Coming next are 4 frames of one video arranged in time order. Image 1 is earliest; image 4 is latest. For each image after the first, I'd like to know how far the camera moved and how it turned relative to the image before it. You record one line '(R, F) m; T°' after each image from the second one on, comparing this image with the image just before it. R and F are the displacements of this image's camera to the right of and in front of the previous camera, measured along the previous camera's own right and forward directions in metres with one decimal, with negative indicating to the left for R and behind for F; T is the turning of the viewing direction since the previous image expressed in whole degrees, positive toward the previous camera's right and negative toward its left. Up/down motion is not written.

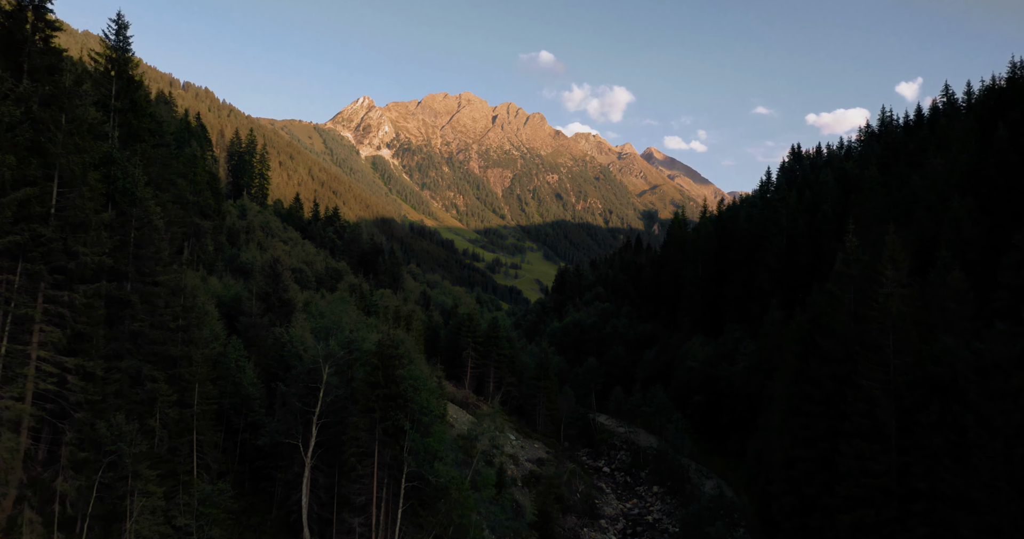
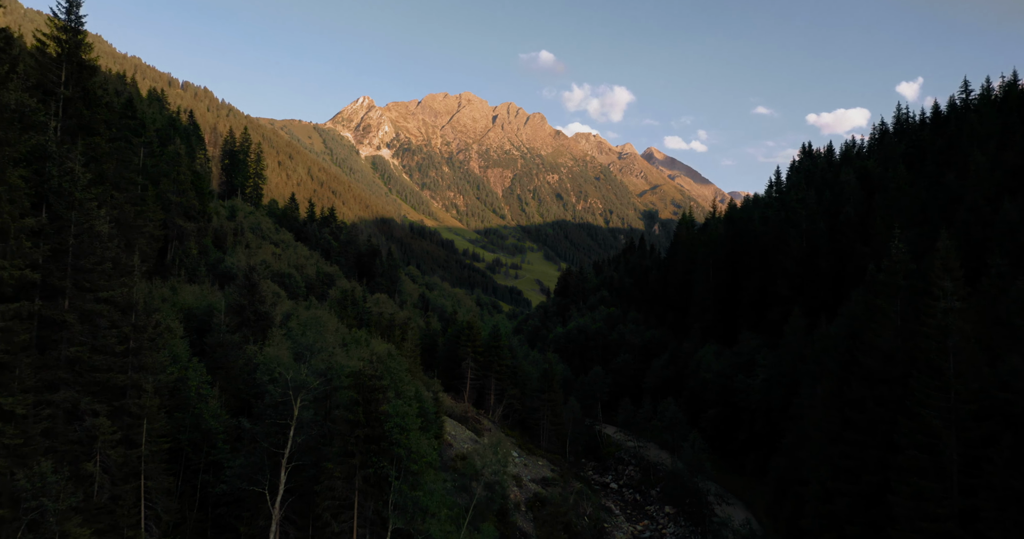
(-0.3, +6.7) m; 0°
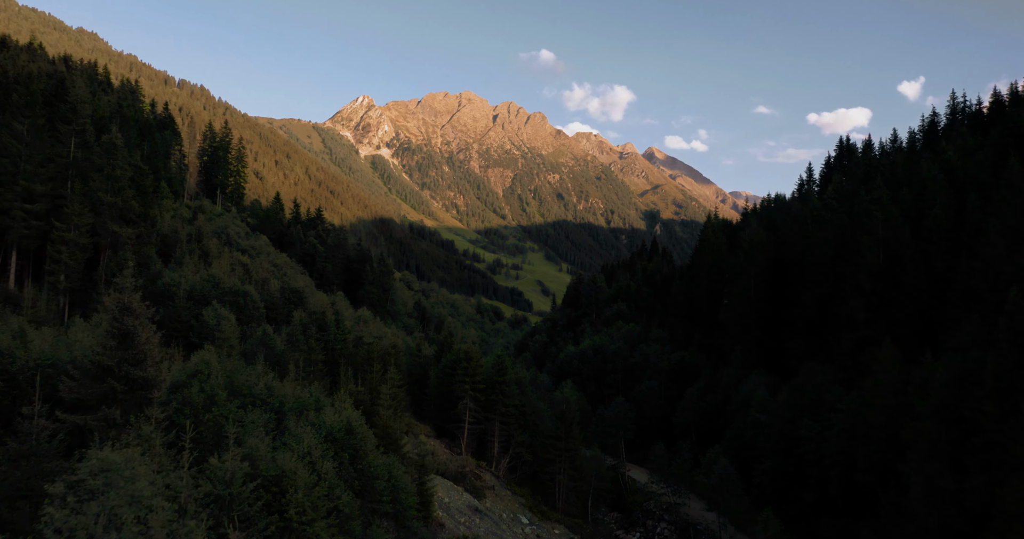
(-1.0, +20.1) m; 0°
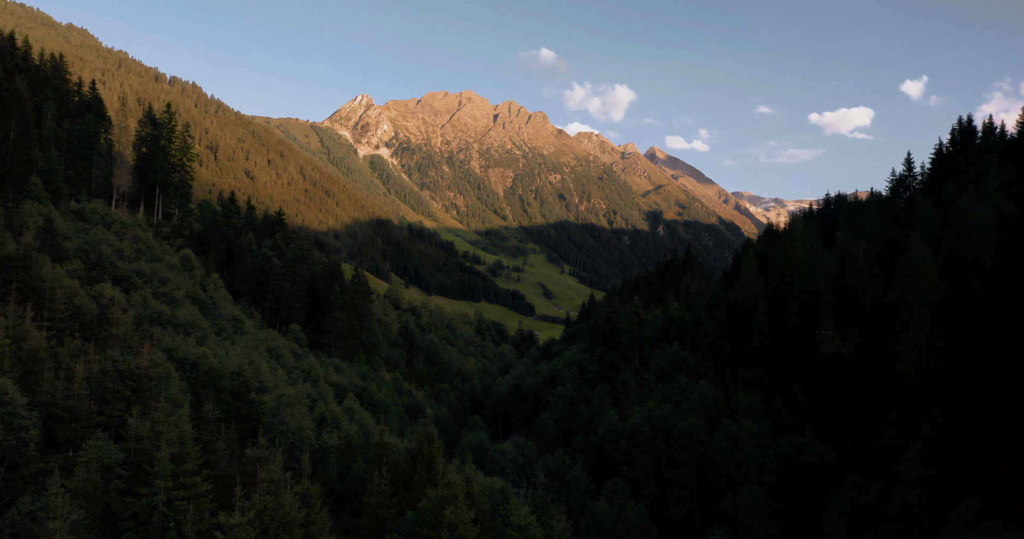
(-2.1, +43.8) m; 0°
